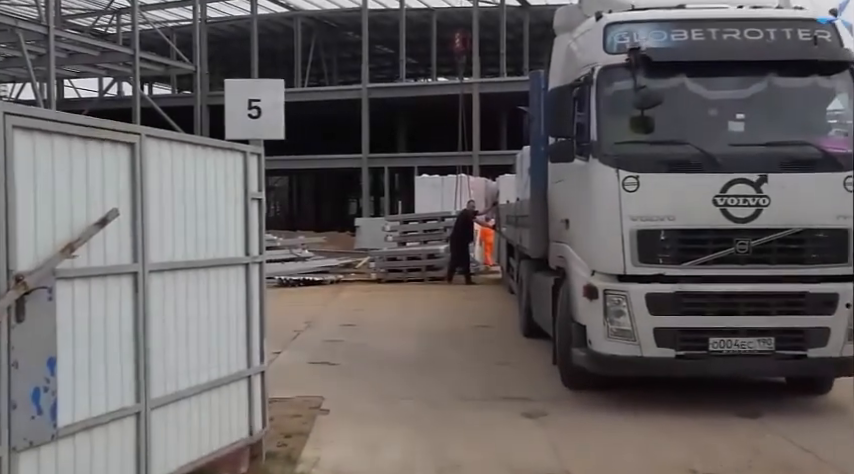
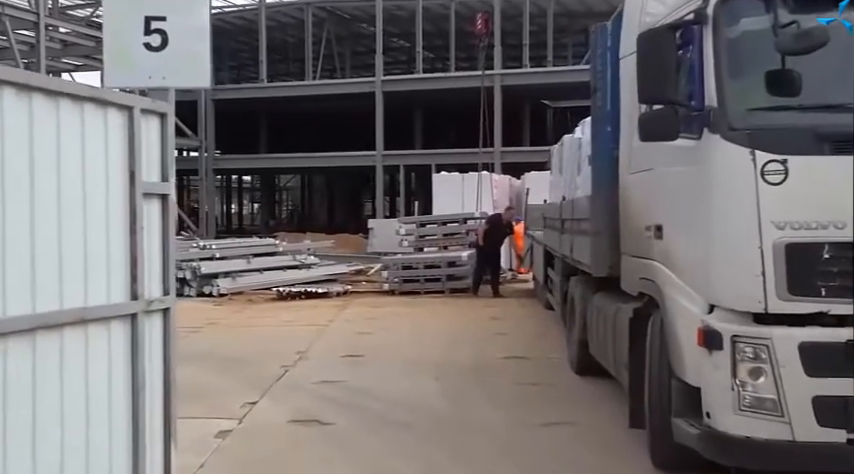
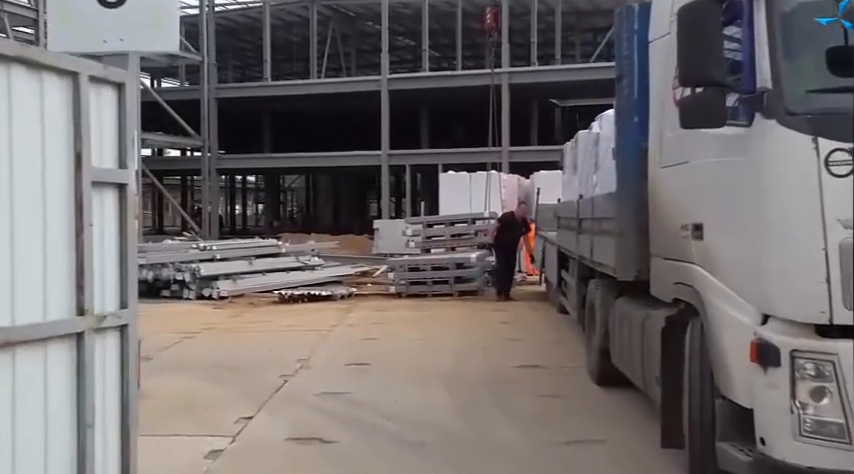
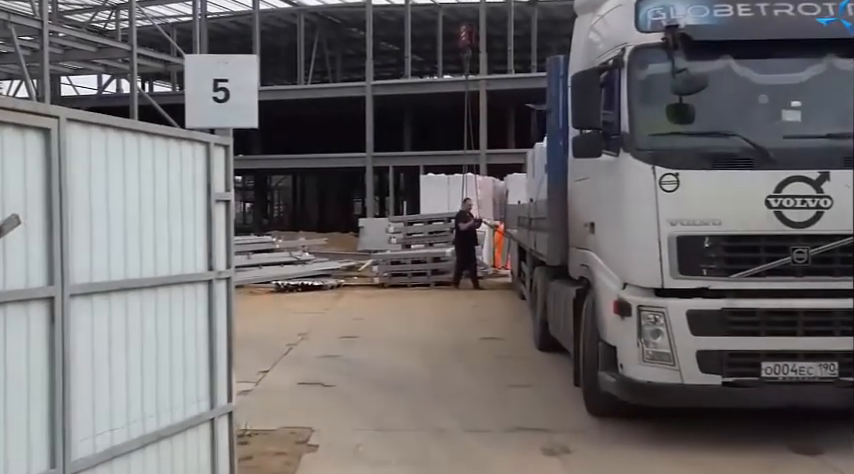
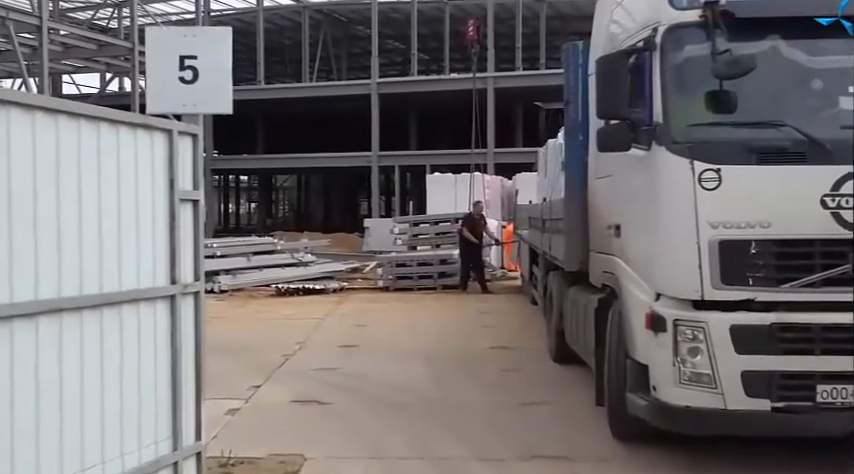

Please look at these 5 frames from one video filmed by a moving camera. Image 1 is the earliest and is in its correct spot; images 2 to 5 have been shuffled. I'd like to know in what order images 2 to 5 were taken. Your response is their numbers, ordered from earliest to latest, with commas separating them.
4, 5, 2, 3
